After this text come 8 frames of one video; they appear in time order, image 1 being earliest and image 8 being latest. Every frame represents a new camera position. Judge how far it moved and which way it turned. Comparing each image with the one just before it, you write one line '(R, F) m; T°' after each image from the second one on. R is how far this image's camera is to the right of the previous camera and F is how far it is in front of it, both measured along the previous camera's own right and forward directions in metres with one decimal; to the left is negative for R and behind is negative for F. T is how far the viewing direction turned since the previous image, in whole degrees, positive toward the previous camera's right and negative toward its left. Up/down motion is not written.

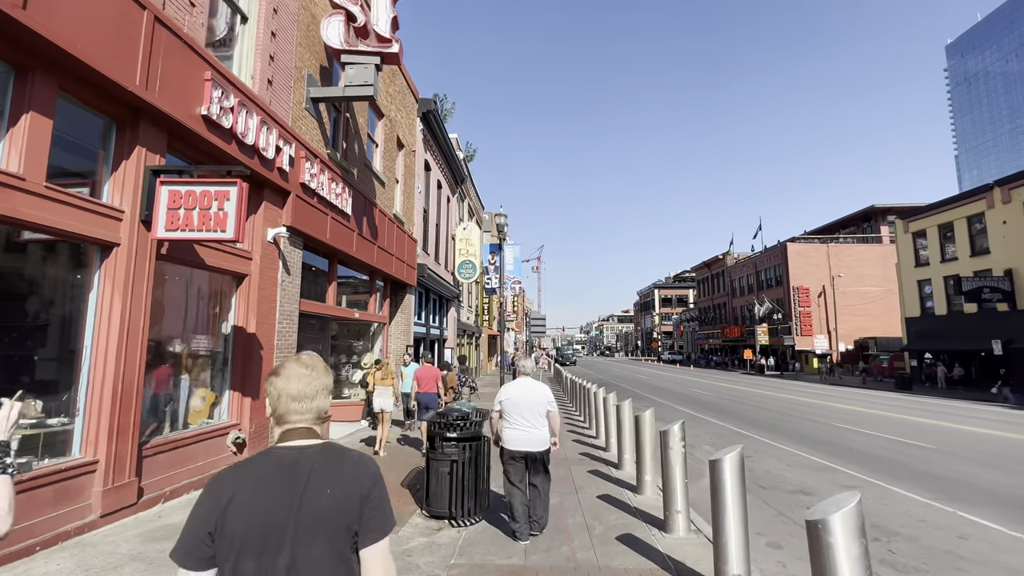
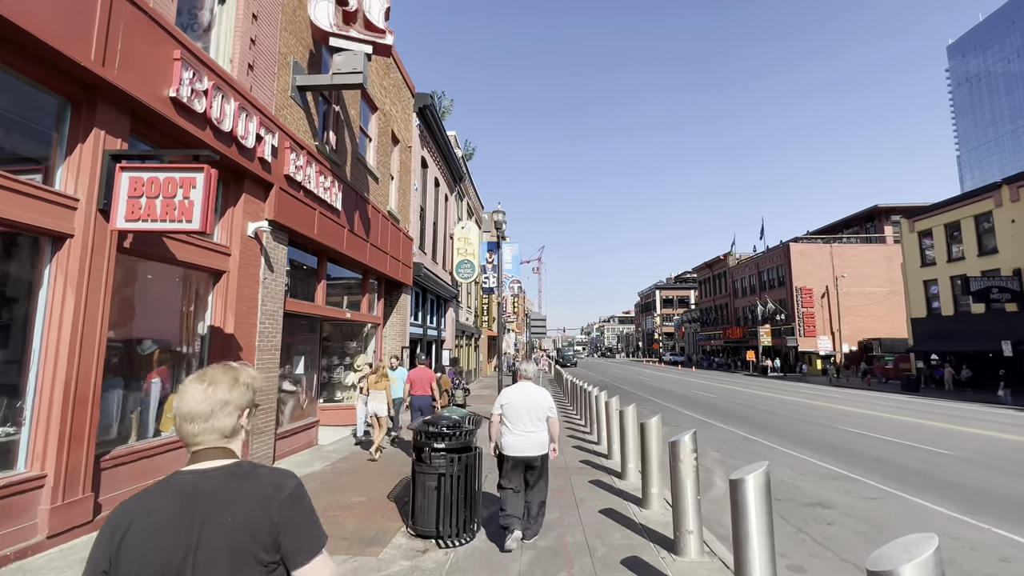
(+0.1, +0.5) m; 0°
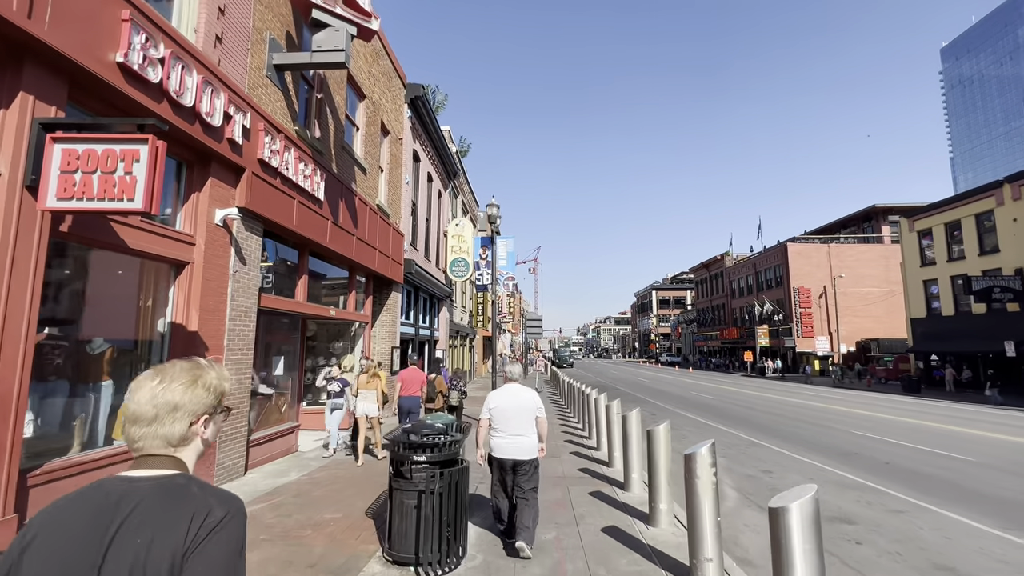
(0.0, +0.6) m; 0°
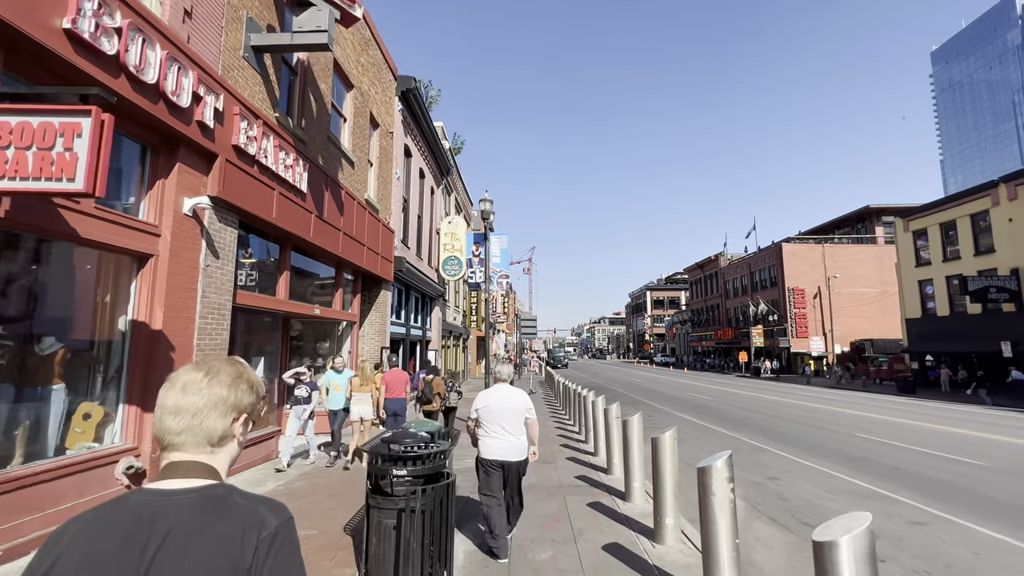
(0.0, +0.4) m; +1°
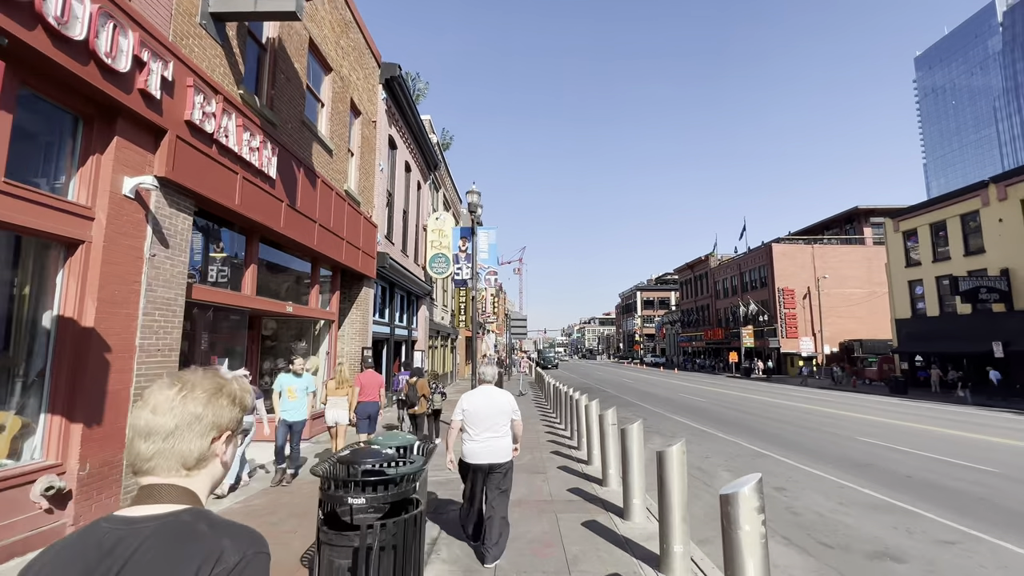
(0.0, +0.6) m; +1°
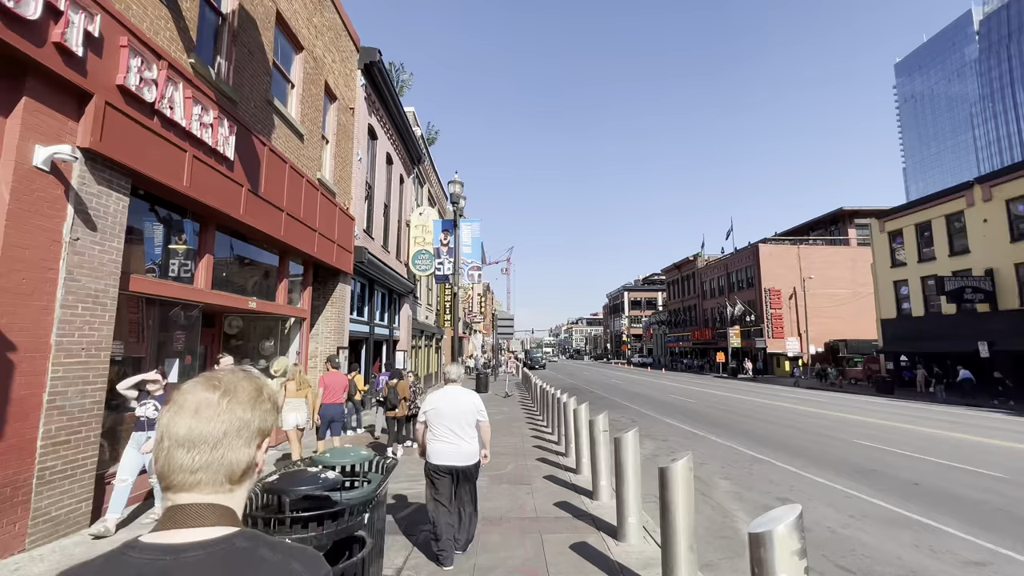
(+0.1, +0.6) m; +2°
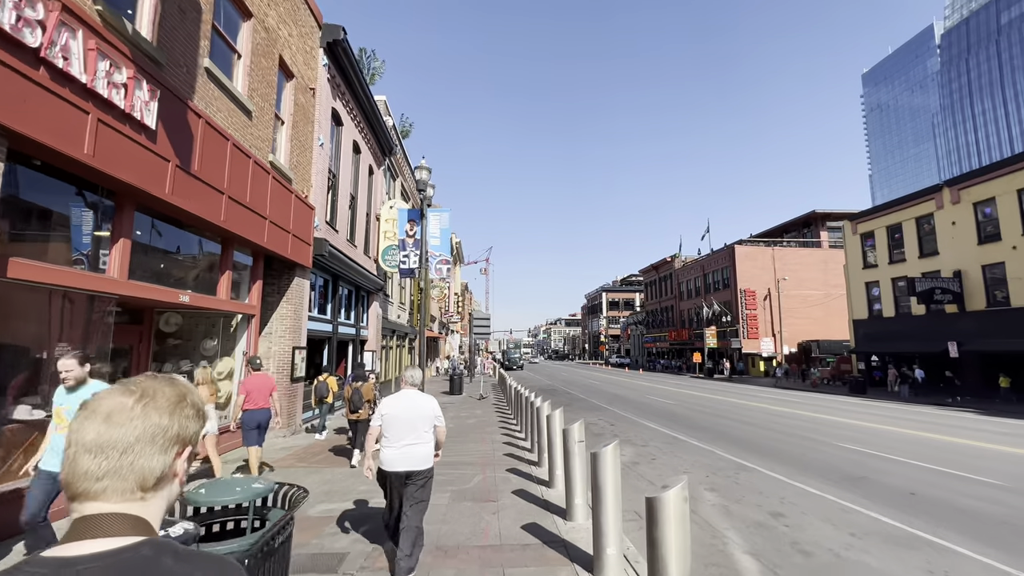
(+0.2, +0.8) m; +3°
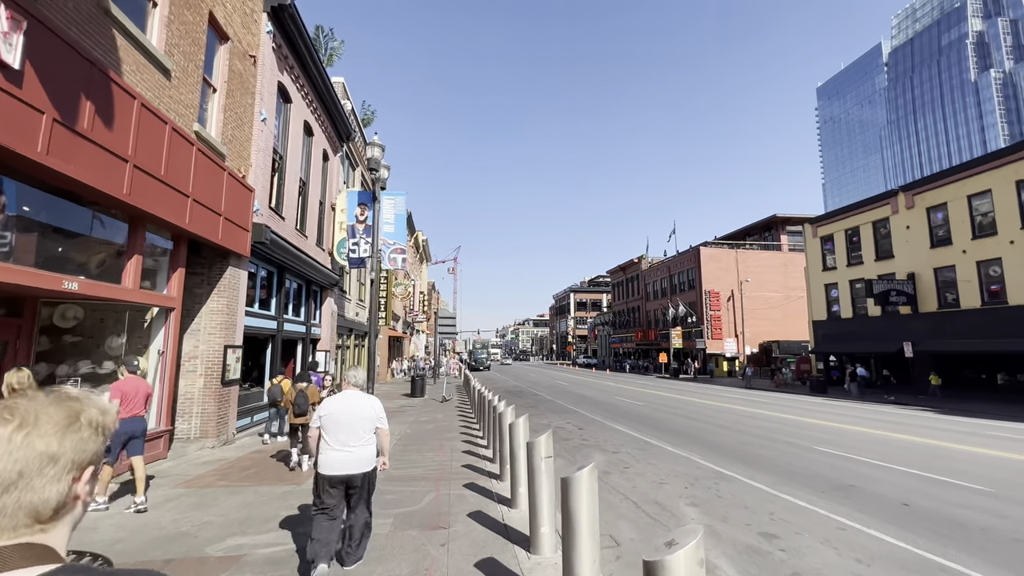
(+0.1, +0.9) m; +4°
